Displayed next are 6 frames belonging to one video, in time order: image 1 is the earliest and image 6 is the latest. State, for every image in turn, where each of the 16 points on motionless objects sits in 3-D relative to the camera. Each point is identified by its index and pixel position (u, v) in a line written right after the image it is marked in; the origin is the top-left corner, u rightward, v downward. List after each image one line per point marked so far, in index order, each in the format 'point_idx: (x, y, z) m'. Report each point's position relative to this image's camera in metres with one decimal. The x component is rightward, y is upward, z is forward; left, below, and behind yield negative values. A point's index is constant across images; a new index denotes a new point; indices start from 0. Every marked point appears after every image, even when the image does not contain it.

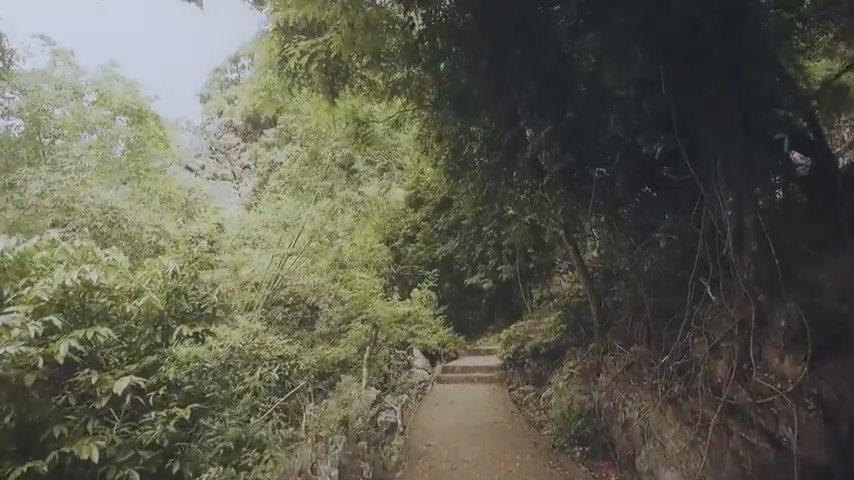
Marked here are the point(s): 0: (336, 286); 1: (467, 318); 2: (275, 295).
0: (-1.1, -0.6, +6.8) m
1: (+0.6, -1.1, +7.8) m
2: (-1.7, -0.7, +6.5) m
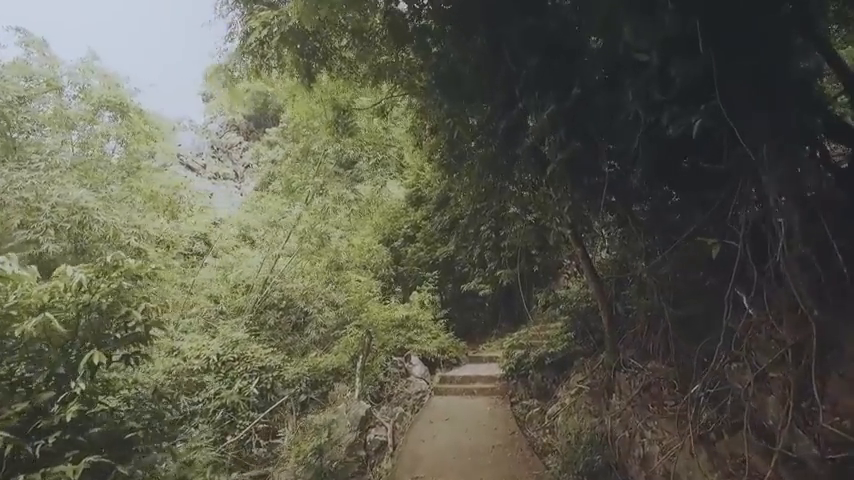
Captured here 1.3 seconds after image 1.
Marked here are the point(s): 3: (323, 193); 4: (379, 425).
0: (-1.2, -0.6, +6.4) m
1: (+0.6, -1.1, +7.4) m
2: (-1.7, -0.7, +6.2) m
3: (-1.2, +0.6, +6.4) m
4: (-0.4, -1.5, +4.4) m
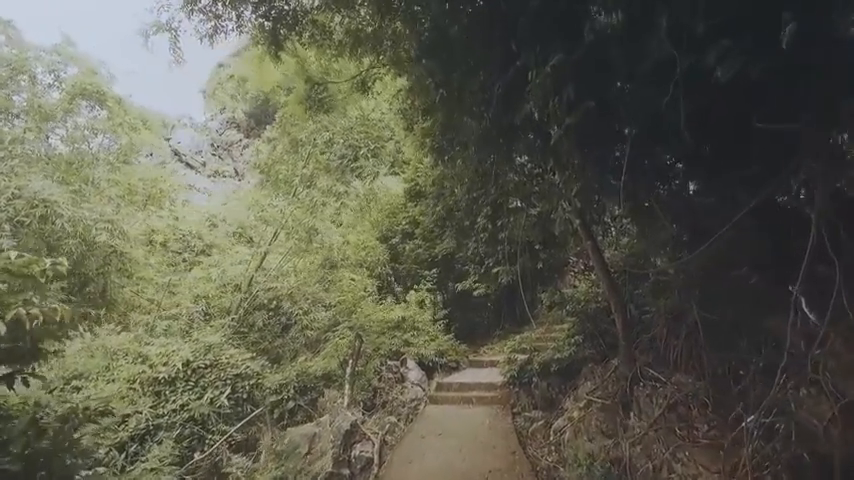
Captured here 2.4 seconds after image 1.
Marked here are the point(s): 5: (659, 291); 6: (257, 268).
0: (-1.2, -0.5, +6.0) m
1: (+0.6, -1.0, +7.0) m
2: (-1.7, -0.6, +5.8) m
3: (-1.3, +0.6, +6.0) m
4: (-0.4, -1.4, +4.0) m
5: (+1.1, -0.2, +2.5) m
6: (-1.8, -0.3, +6.0) m
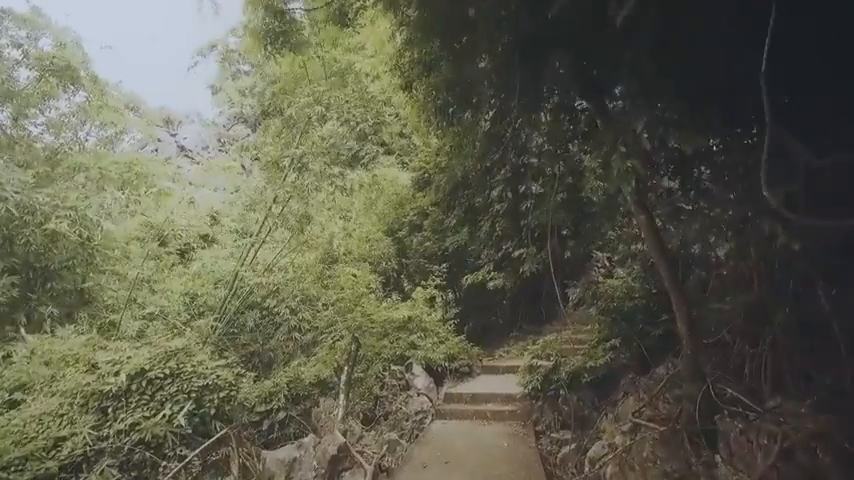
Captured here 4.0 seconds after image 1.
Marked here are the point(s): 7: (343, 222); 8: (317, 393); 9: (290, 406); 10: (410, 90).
0: (-1.1, -0.4, +5.4) m
1: (+0.7, -0.9, +6.4) m
2: (-1.7, -0.5, +5.2) m
3: (-1.2, +0.7, +5.3) m
4: (-0.4, -1.3, +3.3) m
5: (+1.1, -0.1, +1.8) m
6: (-1.7, -0.2, +5.4) m
7: (-0.9, +0.2, +5.9) m
8: (-0.9, -1.3, +4.8) m
9: (-1.1, -1.4, +4.6) m
10: (-0.1, +0.9, +3.5) m
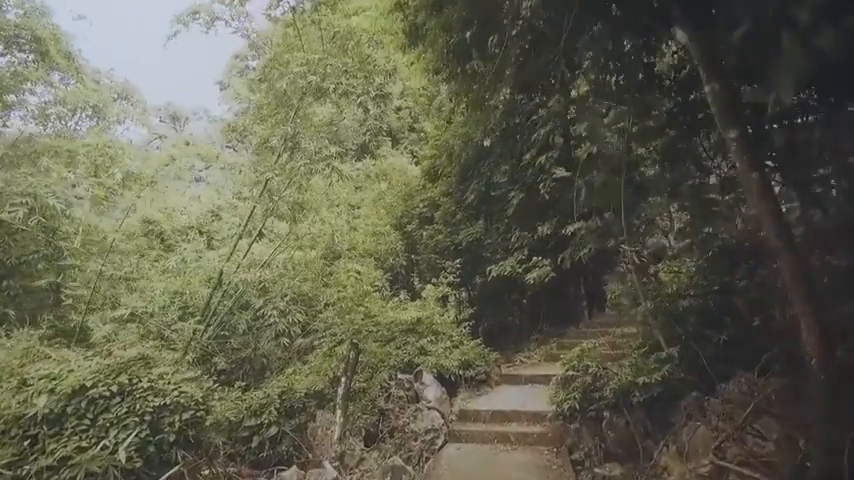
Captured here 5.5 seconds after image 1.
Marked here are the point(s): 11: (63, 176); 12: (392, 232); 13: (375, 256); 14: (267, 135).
0: (-1.0, -0.4, +4.8) m
1: (+0.8, -0.9, +5.7) m
2: (-1.6, -0.5, +4.6) m
3: (-1.1, +0.8, +4.7) m
4: (-0.4, -1.3, +2.7) m
5: (+1.1, -0.1, +1.2) m
6: (-1.6, -0.1, +4.8) m
7: (-0.8, +0.2, +5.3) m
8: (-0.9, -1.2, +4.1) m
9: (-1.1, -1.3, +4.0) m
10: (-0.1, +1.0, +2.8) m
11: (-3.0, +0.4, +4.7) m
12: (-0.4, +0.1, +5.6) m
13: (-0.5, -0.1, +5.3) m
14: (-1.4, +0.9, +4.9) m
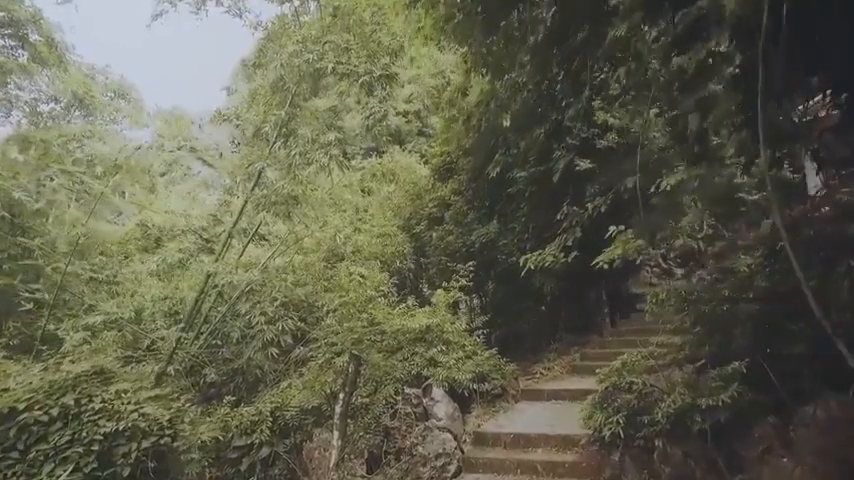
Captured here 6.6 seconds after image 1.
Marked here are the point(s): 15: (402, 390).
0: (-0.9, -0.4, +4.3) m
1: (+0.9, -0.9, +5.2) m
2: (-1.5, -0.5, +4.1) m
3: (-1.0, +0.8, +4.3) m
4: (-0.3, -1.2, +2.2) m
5: (+1.1, 0.0, +0.7) m
6: (-1.5, -0.1, +4.3) m
7: (-0.7, +0.2, +4.8) m
8: (-0.8, -1.2, +3.7) m
9: (-1.0, -1.3, +3.6) m
10: (0.0, +1.0, +2.4) m
11: (-2.9, +0.4, +4.3) m
12: (-0.3, +0.1, +5.2) m
13: (-0.4, -0.1, +4.9) m
14: (-1.3, +0.9, +4.5) m
15: (-0.2, -1.1, +4.0) m
